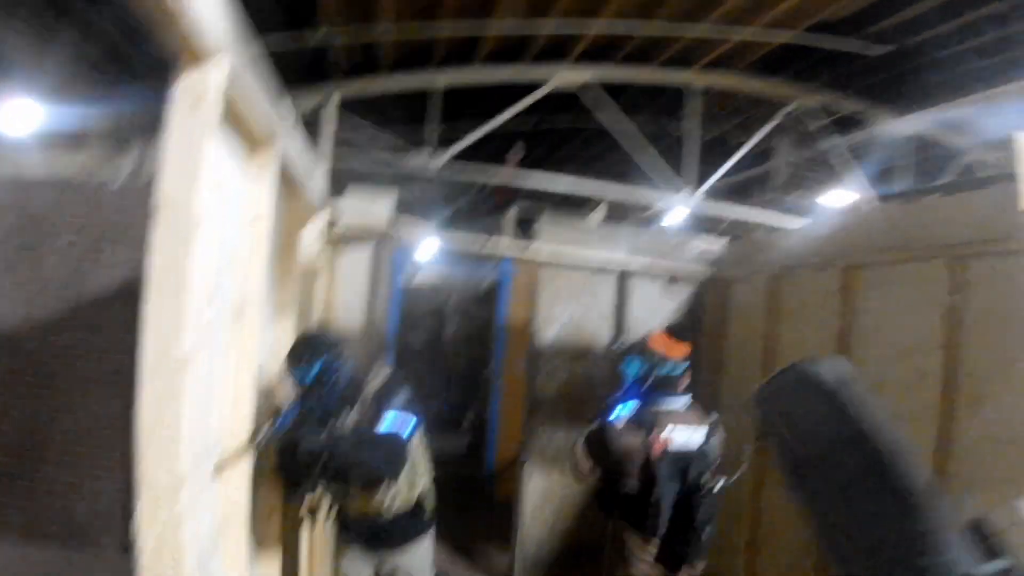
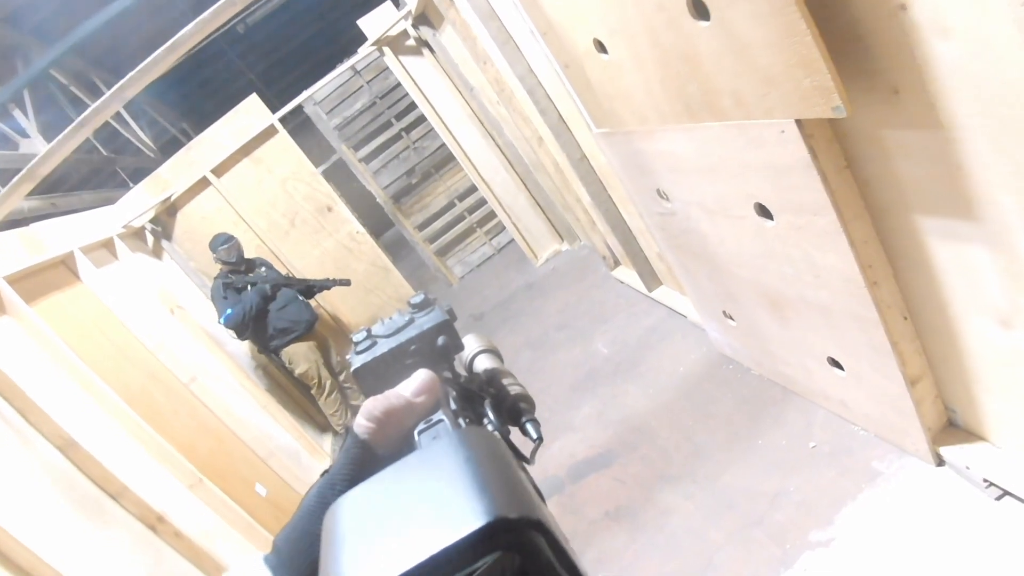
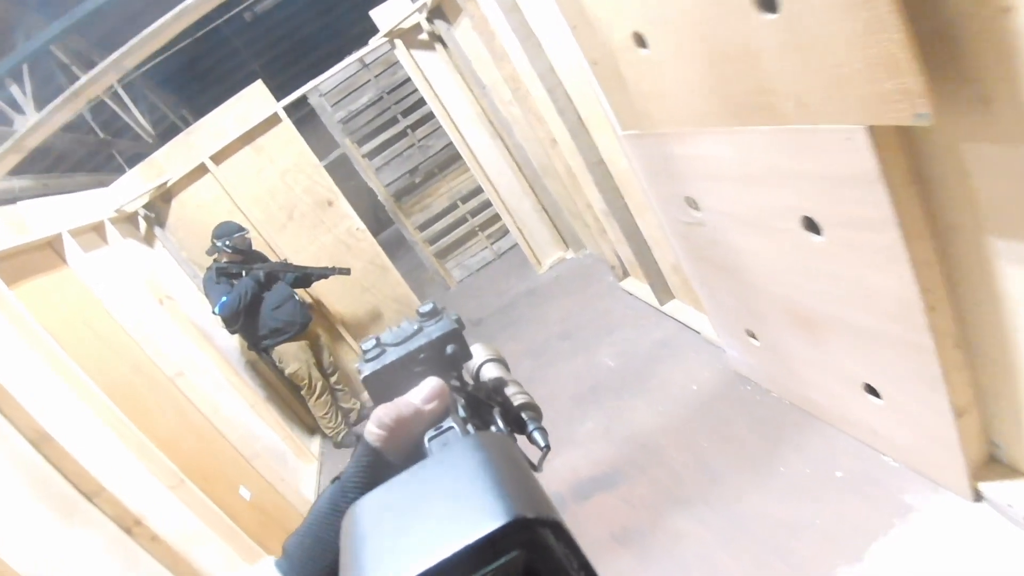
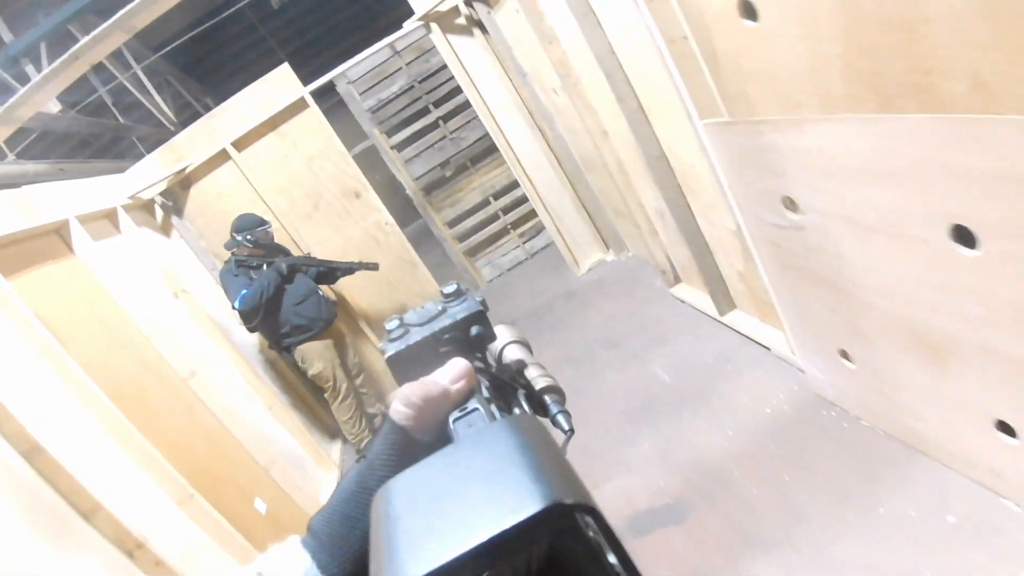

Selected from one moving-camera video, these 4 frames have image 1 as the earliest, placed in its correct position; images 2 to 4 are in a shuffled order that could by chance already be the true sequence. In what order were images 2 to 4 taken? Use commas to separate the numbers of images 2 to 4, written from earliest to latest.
2, 3, 4
